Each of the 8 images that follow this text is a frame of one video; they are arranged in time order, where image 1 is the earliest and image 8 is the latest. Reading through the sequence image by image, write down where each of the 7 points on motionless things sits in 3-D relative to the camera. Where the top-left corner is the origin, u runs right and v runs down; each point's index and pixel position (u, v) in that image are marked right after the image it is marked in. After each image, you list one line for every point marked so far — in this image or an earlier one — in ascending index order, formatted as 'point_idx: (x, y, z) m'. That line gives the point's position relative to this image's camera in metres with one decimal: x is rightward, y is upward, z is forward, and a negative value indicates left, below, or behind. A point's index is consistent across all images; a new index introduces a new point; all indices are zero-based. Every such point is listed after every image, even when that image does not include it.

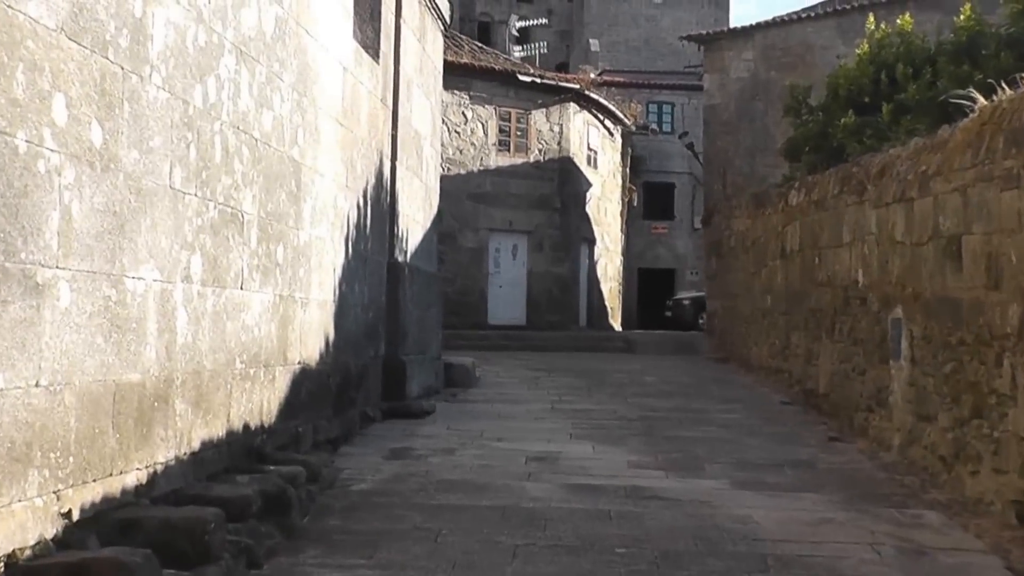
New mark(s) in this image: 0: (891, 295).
0: (+2.1, 0.0, +6.0) m
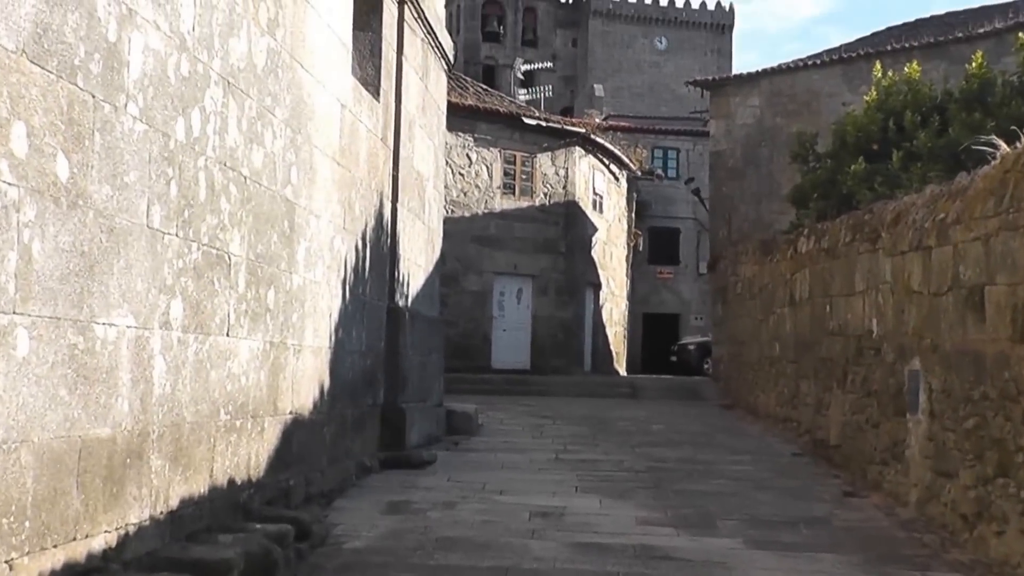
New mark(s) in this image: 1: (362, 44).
0: (+2.1, -0.3, +5.8) m
1: (-0.8, +1.3, +6.1) m
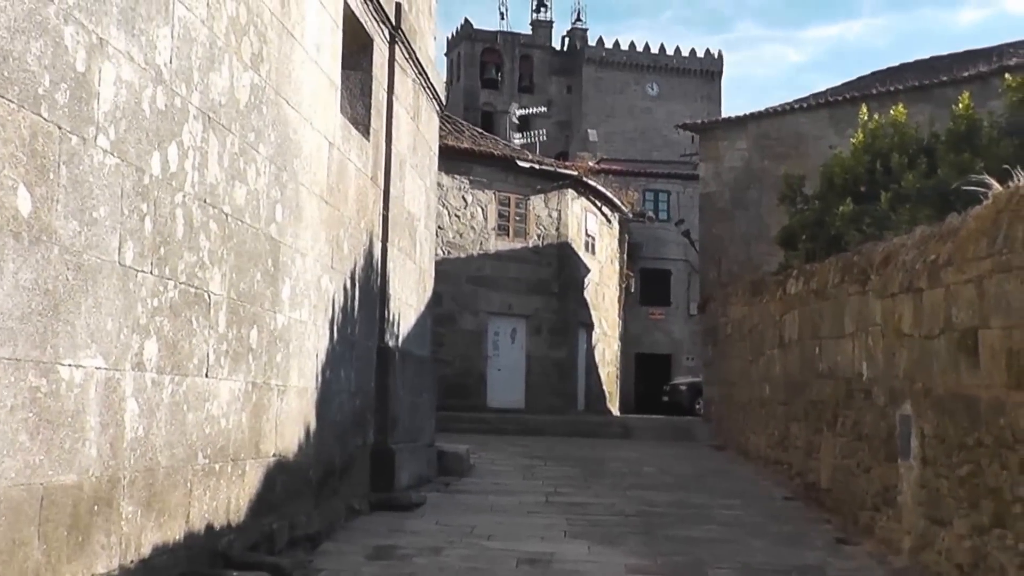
0: (+2.0, -0.5, +5.7) m
1: (-0.9, +1.1, +6.1) m
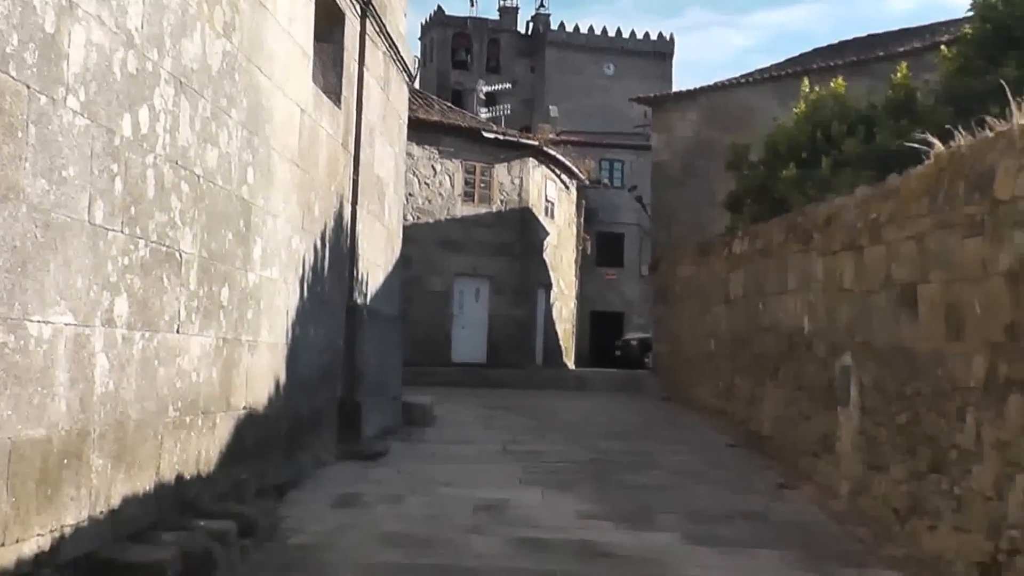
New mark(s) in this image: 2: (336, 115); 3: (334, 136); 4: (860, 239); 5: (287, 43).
0: (+1.8, -0.3, +6.1) m
1: (-1.1, +1.4, +6.2) m
2: (-1.0, +1.0, +6.1) m
3: (-1.0, +0.9, +6.0) m
4: (+1.8, +0.3, +5.7) m
5: (-1.0, +1.1, +4.9) m
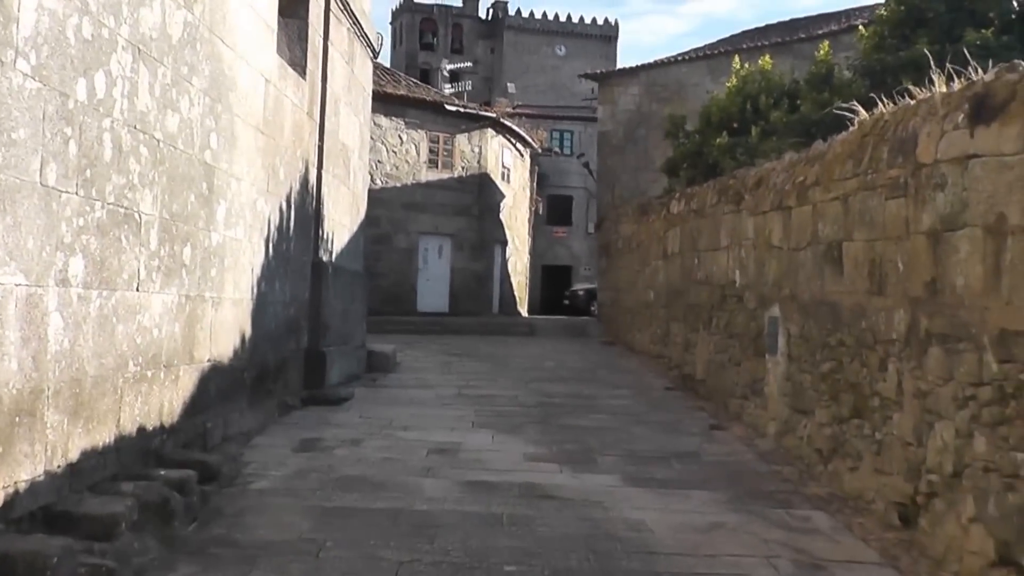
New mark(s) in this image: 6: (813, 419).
0: (+1.6, -0.1, +6.5) m
1: (-1.4, +1.6, +6.4) m
2: (-1.3, +1.2, +6.3) m
3: (-1.3, +1.1, +6.3) m
4: (+1.6, +0.5, +6.1) m
5: (-1.3, +1.3, +5.2) m
6: (+1.6, -0.7, +5.5) m
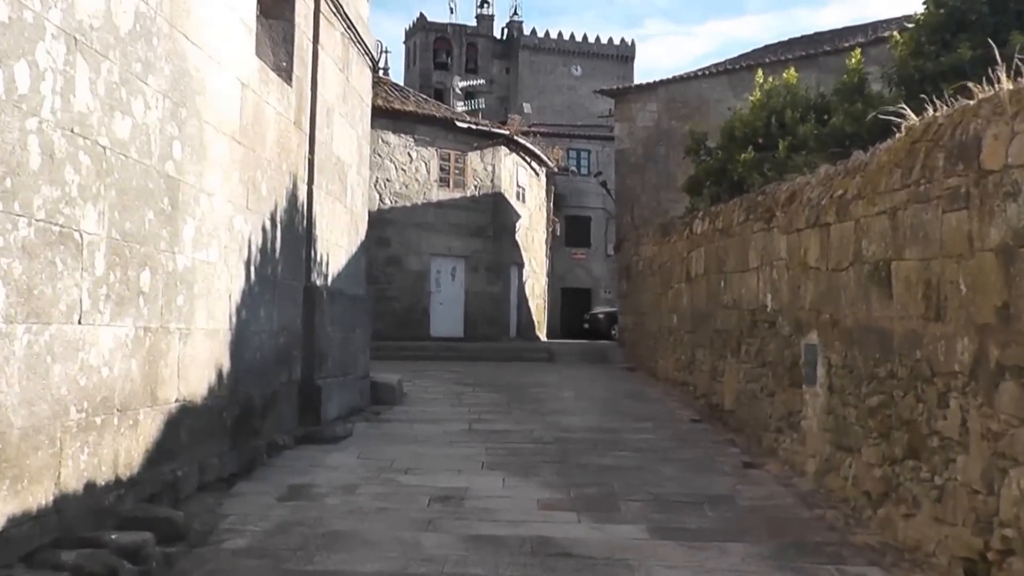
0: (+1.6, -0.2, +5.9) m
1: (-1.3, +1.5, +5.9) m
2: (-1.2, +1.1, +5.8) m
3: (-1.2, +1.0, +5.7) m
4: (+1.6, +0.4, +5.5) m
5: (-1.2, +1.2, +4.7) m
6: (+1.6, -0.8, +4.9) m
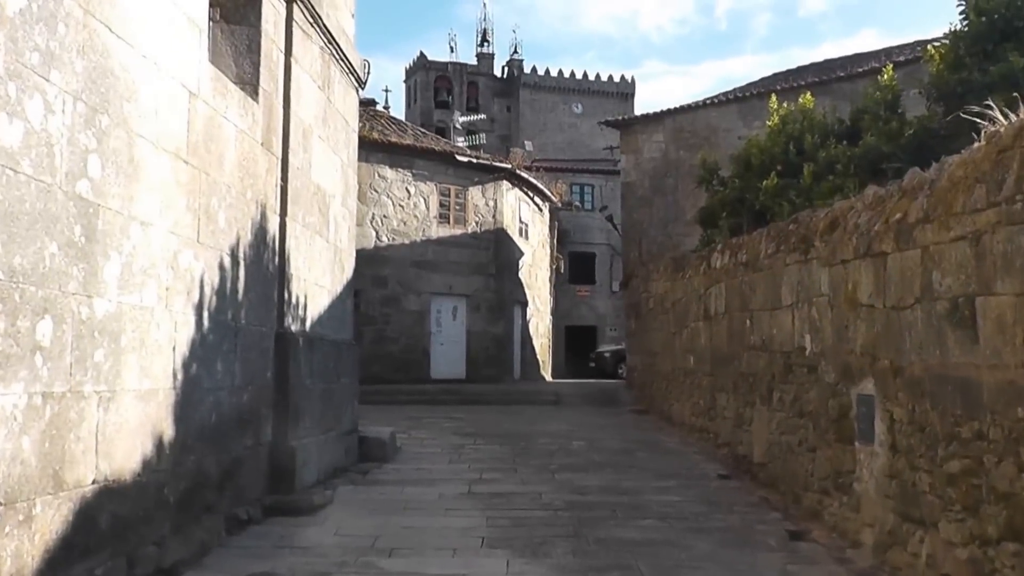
0: (+1.6, -0.4, +5.0) m
1: (-1.3, +1.2, +5.1) m
2: (-1.2, +0.9, +5.0) m
3: (-1.2, +0.7, +4.9) m
4: (+1.6, +0.2, +4.6) m
5: (-1.2, +1.0, +3.9) m
6: (+1.6, -0.9, +4.1) m
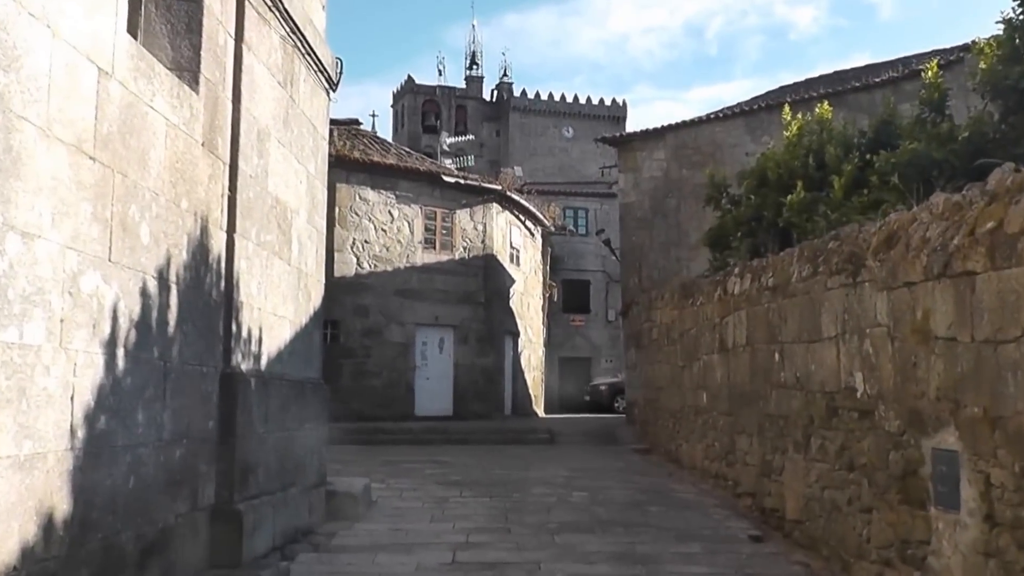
0: (+1.6, -0.5, +4.1) m
1: (-1.3, +1.1, +4.2) m
2: (-1.3, +0.7, +4.1) m
3: (-1.3, +0.6, +4.0) m
4: (+1.6, +0.1, +3.7) m
5: (-1.2, +0.9, +2.9) m
6: (+1.6, -1.0, +3.1) m
